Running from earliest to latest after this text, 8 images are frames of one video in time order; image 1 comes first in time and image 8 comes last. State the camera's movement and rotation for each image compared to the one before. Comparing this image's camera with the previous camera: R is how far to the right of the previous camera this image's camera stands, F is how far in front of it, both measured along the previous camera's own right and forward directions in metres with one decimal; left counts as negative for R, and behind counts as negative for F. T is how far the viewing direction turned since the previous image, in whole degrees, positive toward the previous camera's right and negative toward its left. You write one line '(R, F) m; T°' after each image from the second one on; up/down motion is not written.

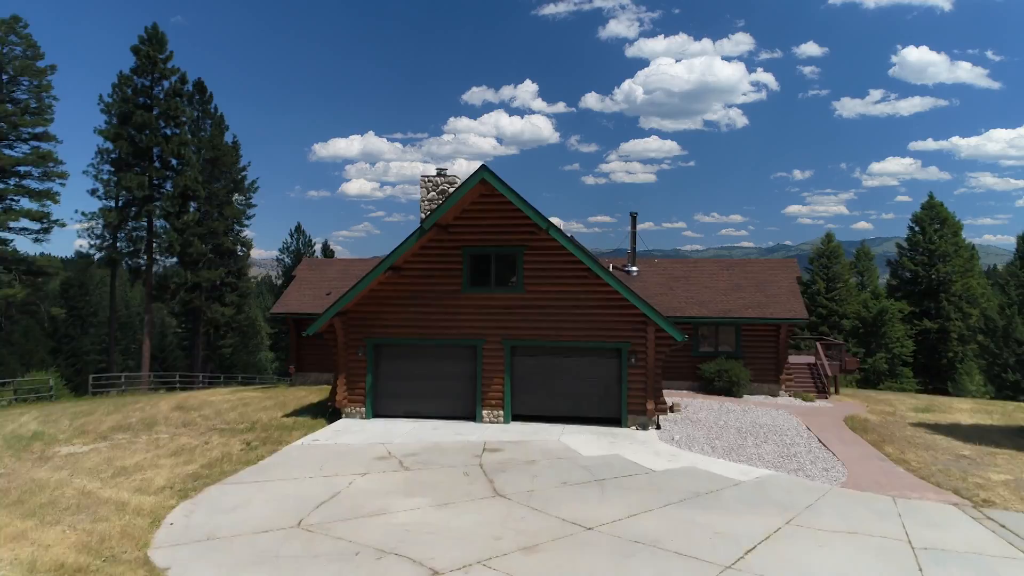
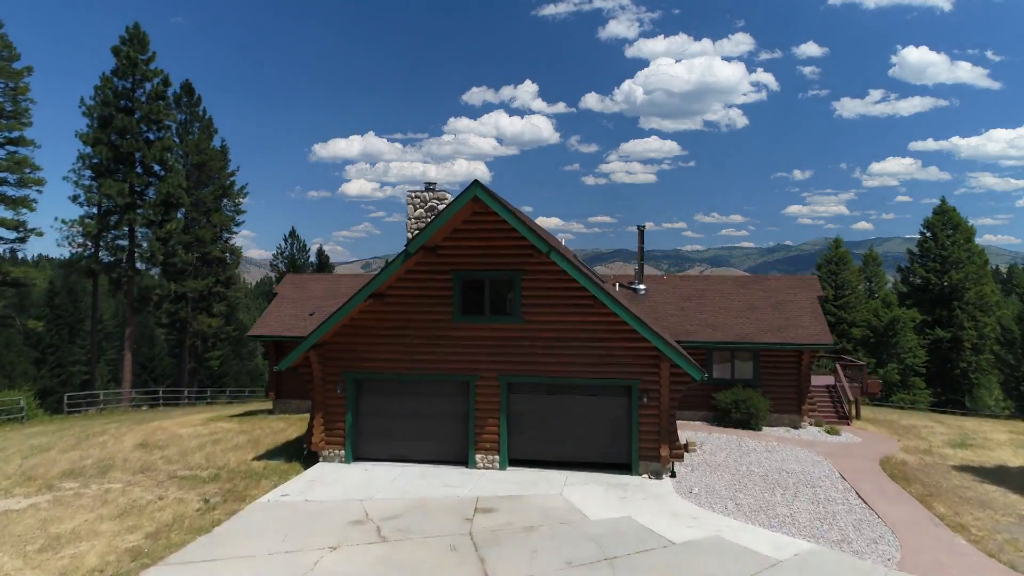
(+0.1, +1.9) m; 0°
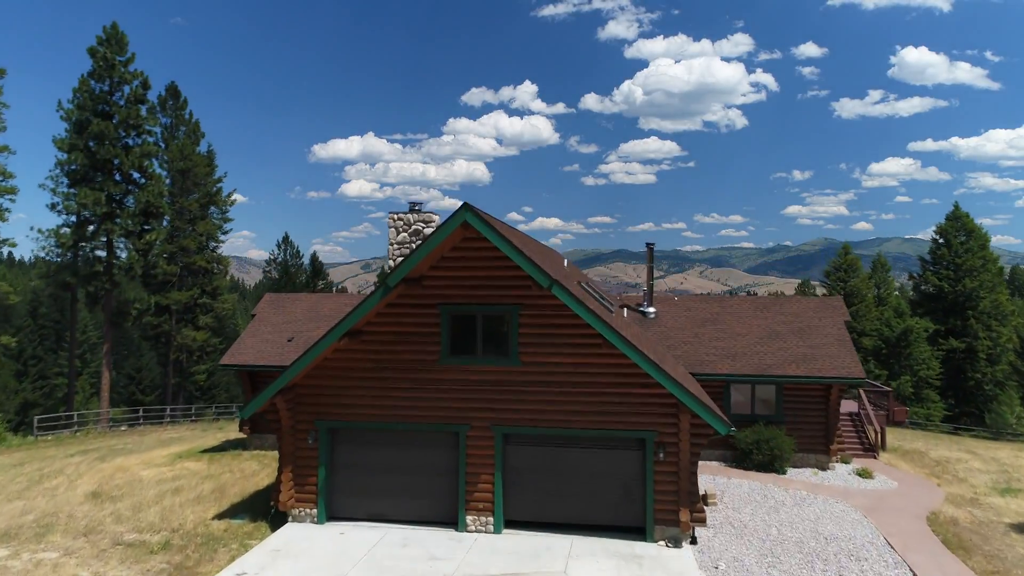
(+0.1, +2.0) m; 0°
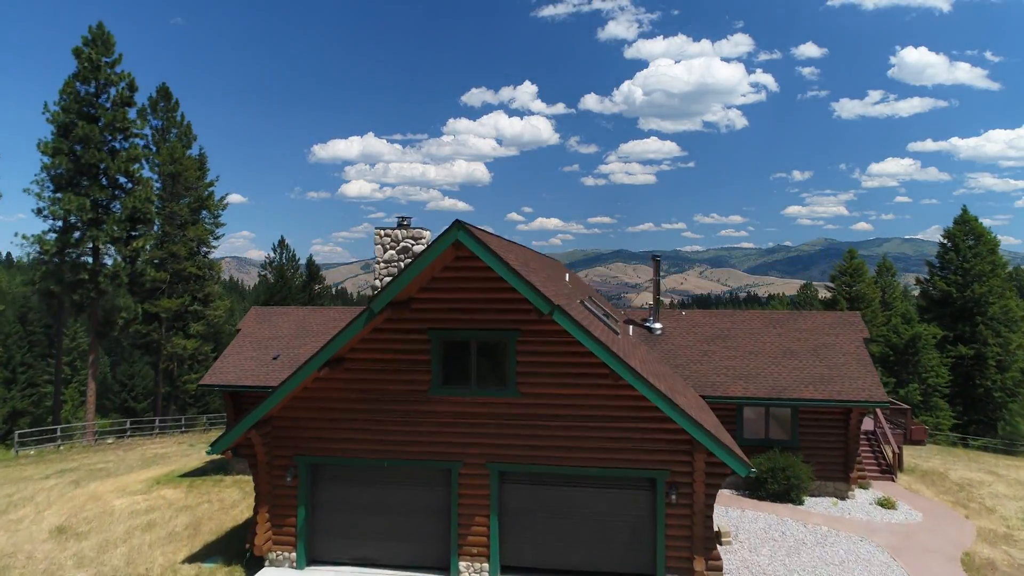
(+0.1, +1.2) m; 0°
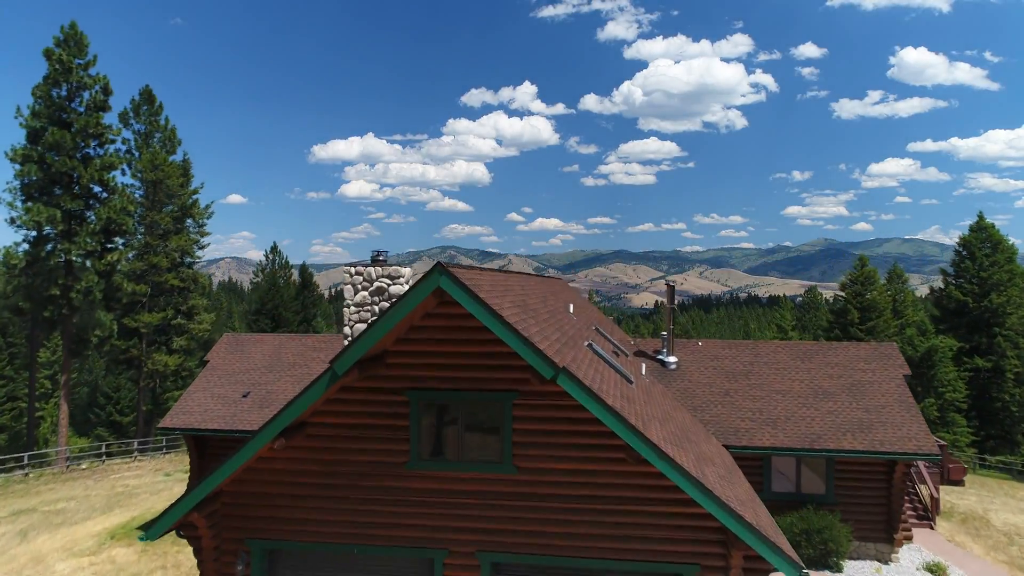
(+0.1, +2.1) m; 0°
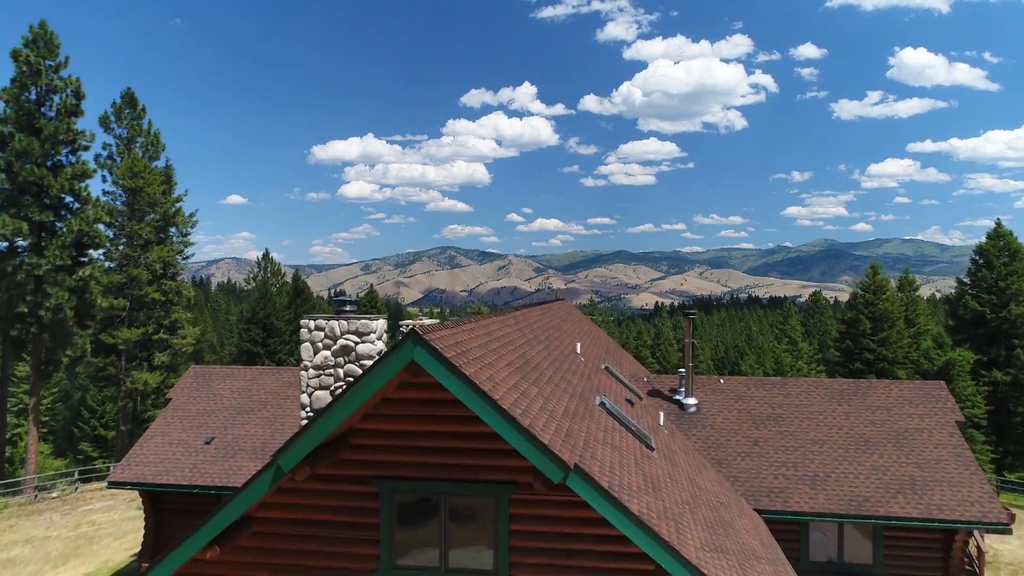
(0.0, +2.1) m; 0°
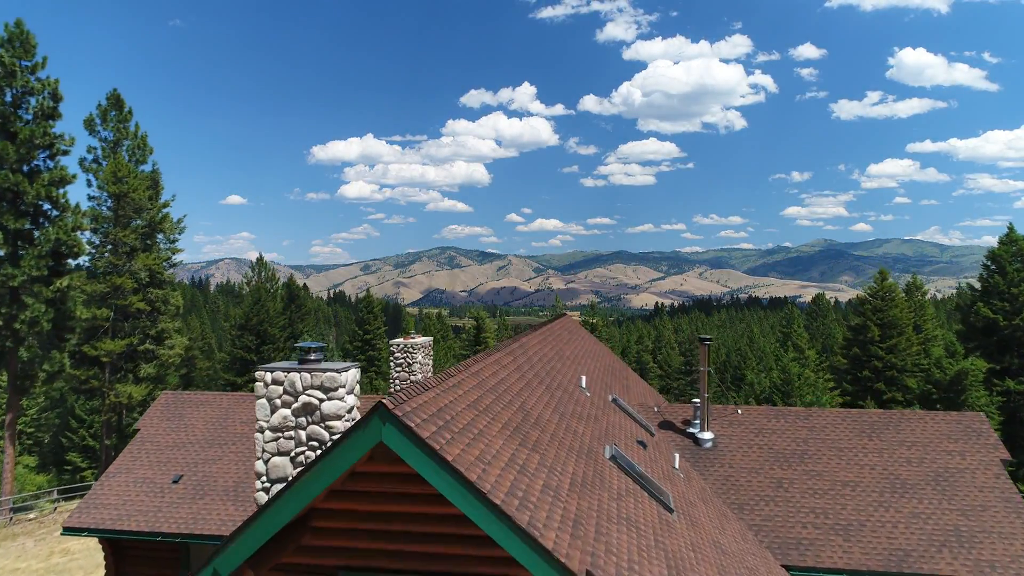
(0.0, +1.4) m; 0°
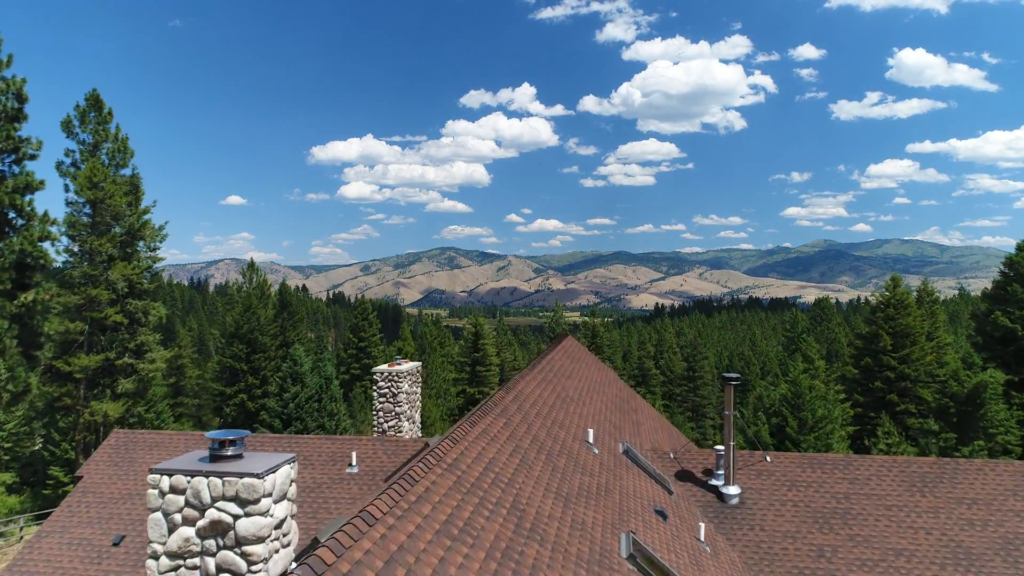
(+0.1, +2.0) m; 0°
